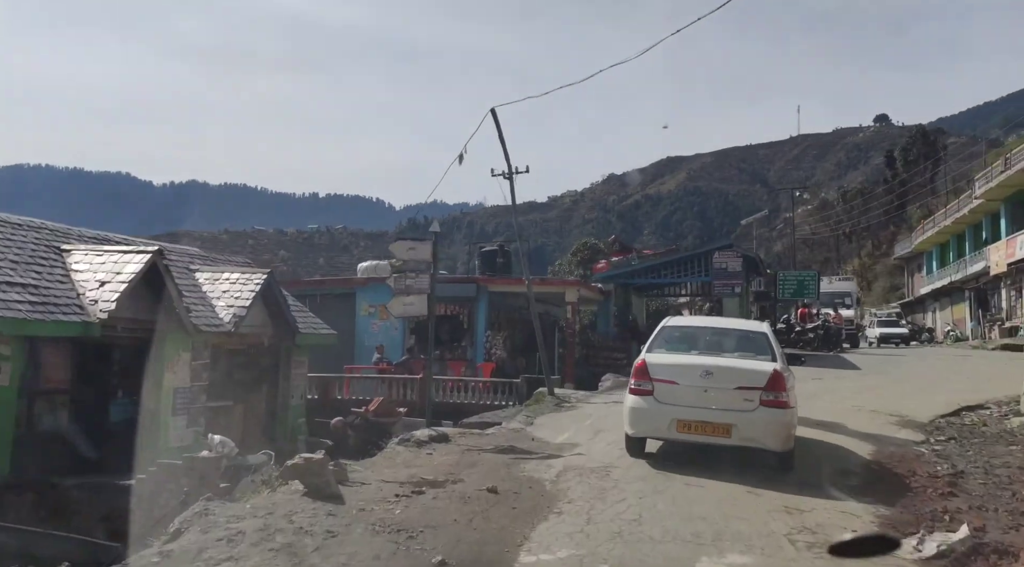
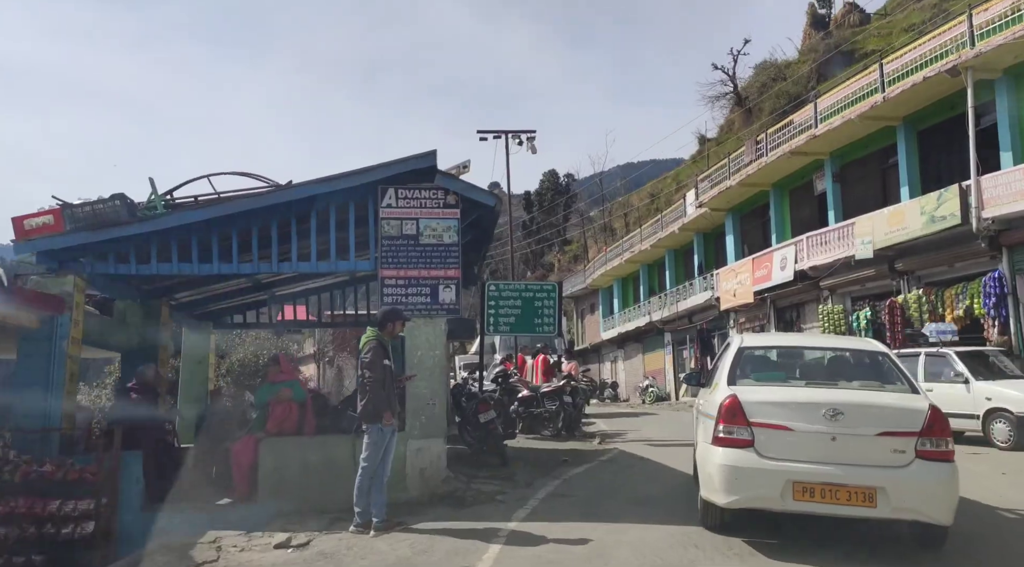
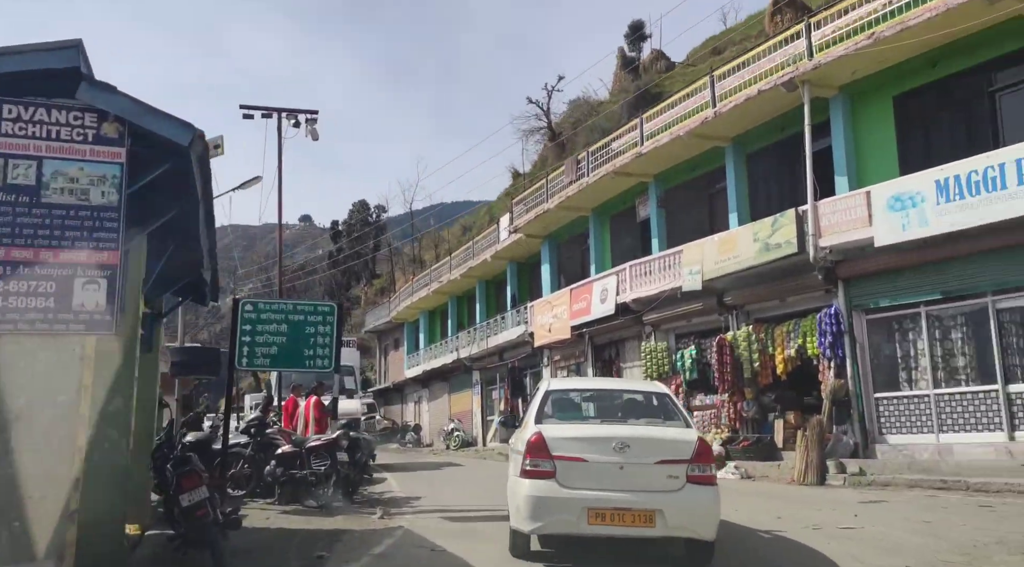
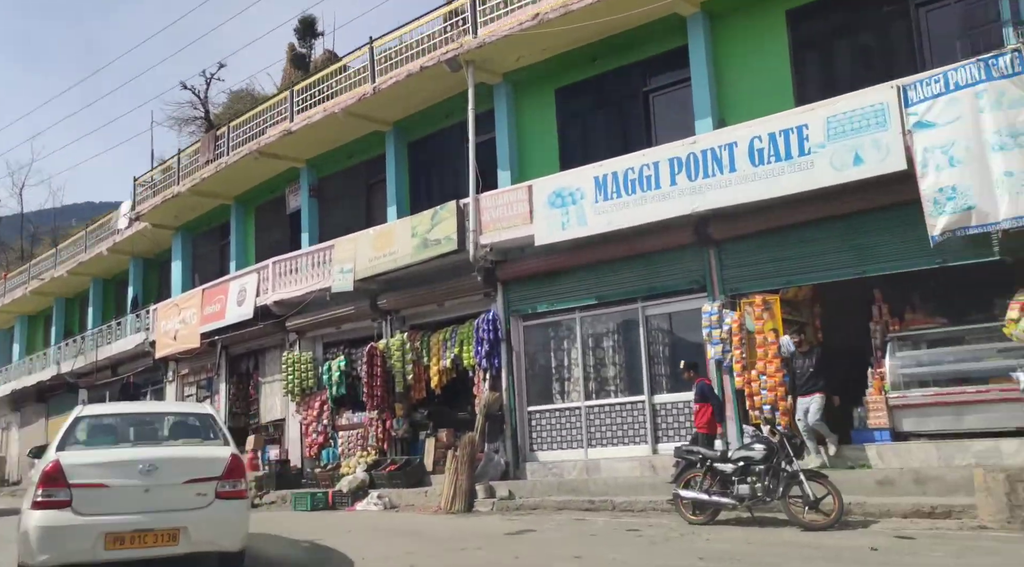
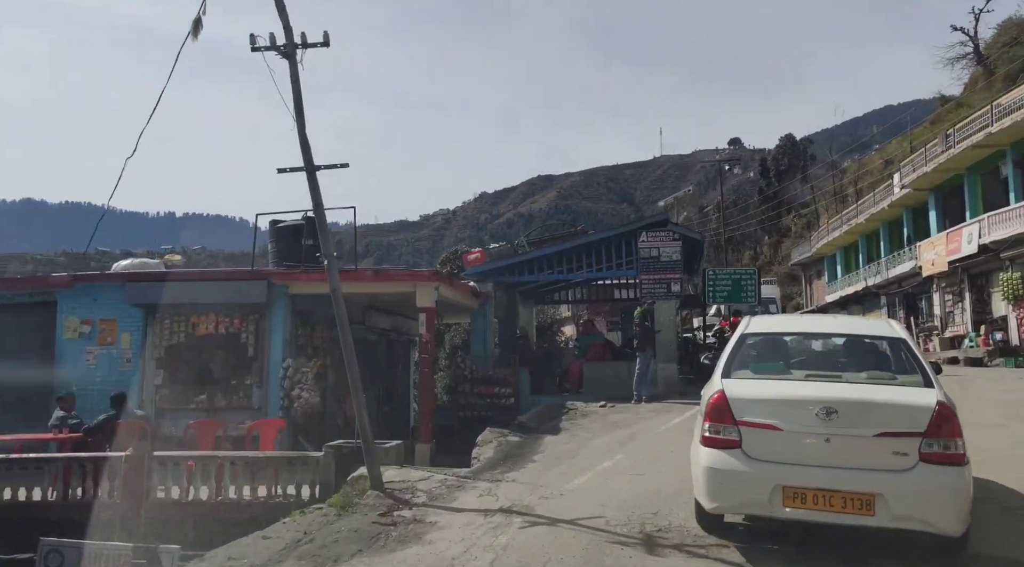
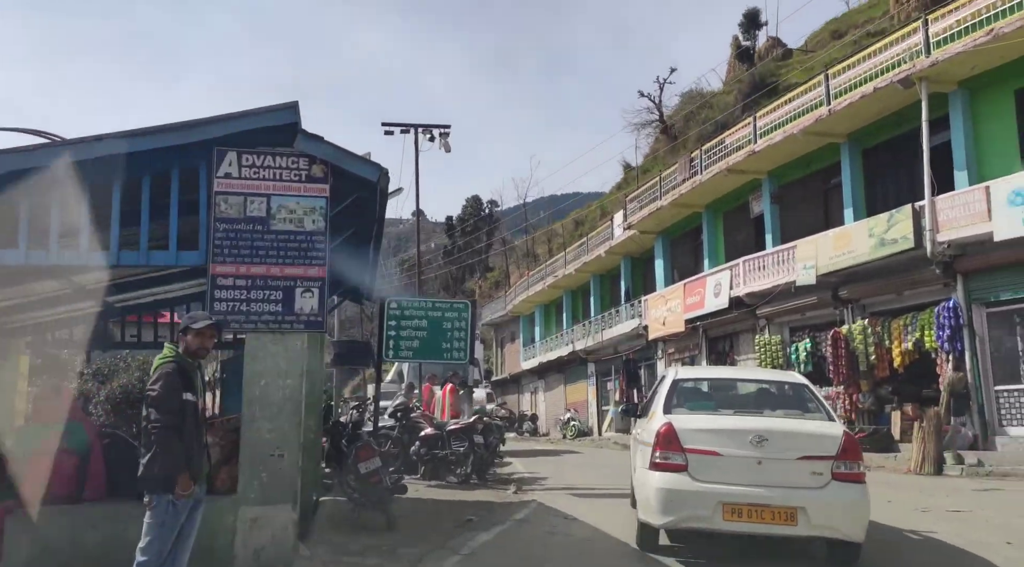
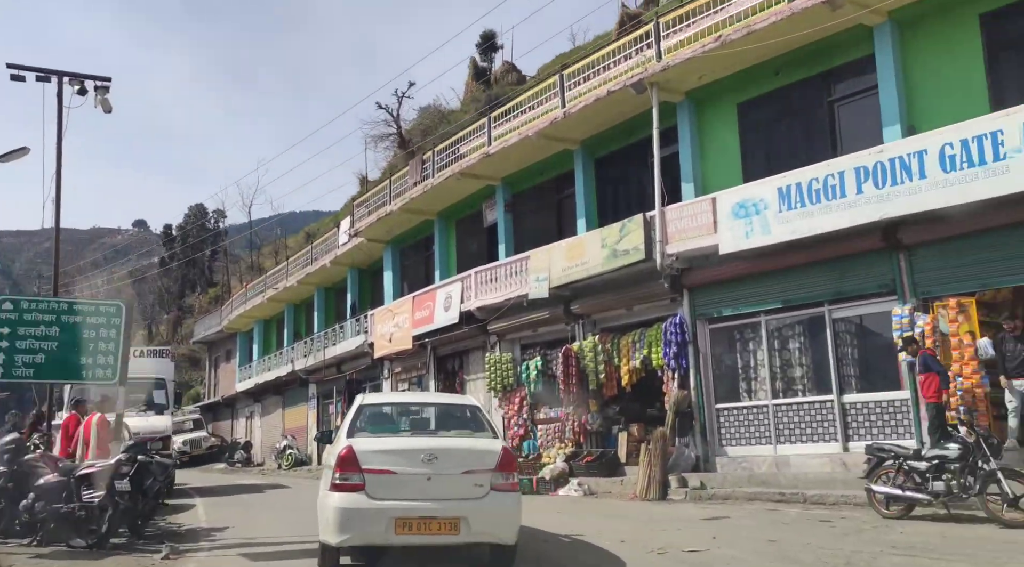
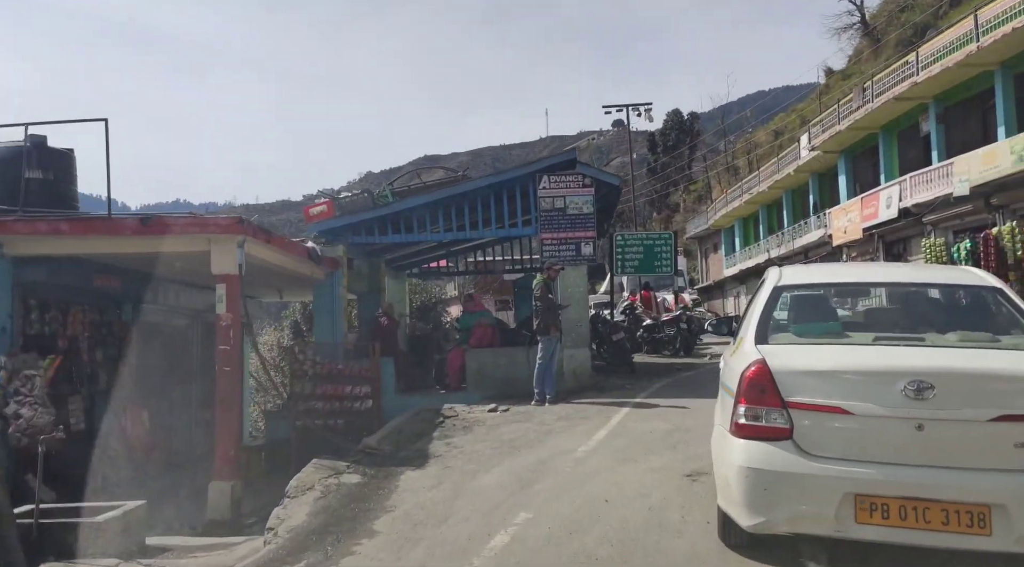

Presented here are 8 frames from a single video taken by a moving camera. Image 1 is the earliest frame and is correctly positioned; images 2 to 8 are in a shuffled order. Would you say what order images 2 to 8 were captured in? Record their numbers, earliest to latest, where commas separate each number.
5, 8, 2, 6, 3, 7, 4
